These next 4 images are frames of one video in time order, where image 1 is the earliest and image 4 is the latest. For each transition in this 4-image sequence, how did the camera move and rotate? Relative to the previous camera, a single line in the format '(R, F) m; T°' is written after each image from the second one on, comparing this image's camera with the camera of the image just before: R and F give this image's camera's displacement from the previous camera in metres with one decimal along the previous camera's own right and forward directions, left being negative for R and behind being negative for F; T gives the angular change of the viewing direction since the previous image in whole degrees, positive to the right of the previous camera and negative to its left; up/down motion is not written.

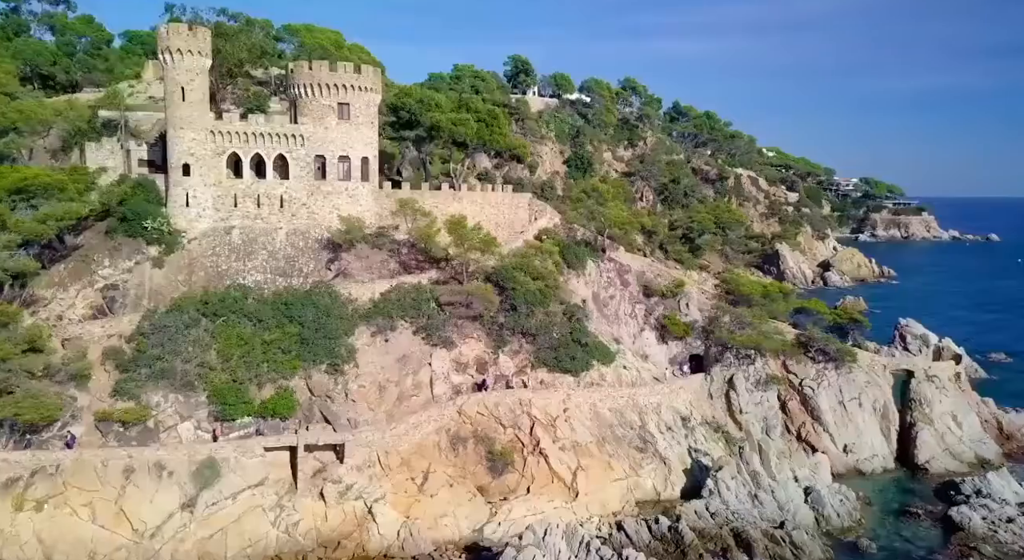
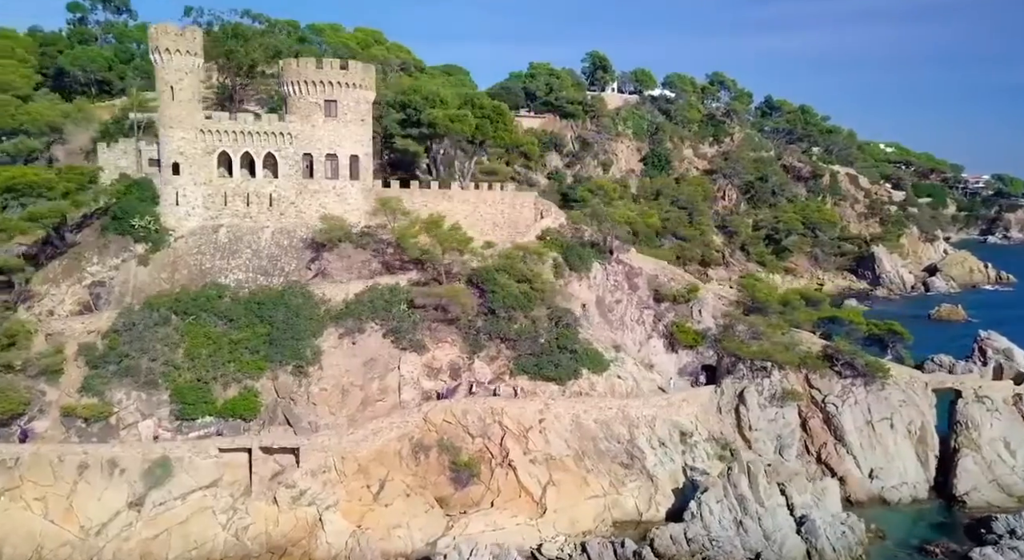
(+4.9, +1.8) m; -8°
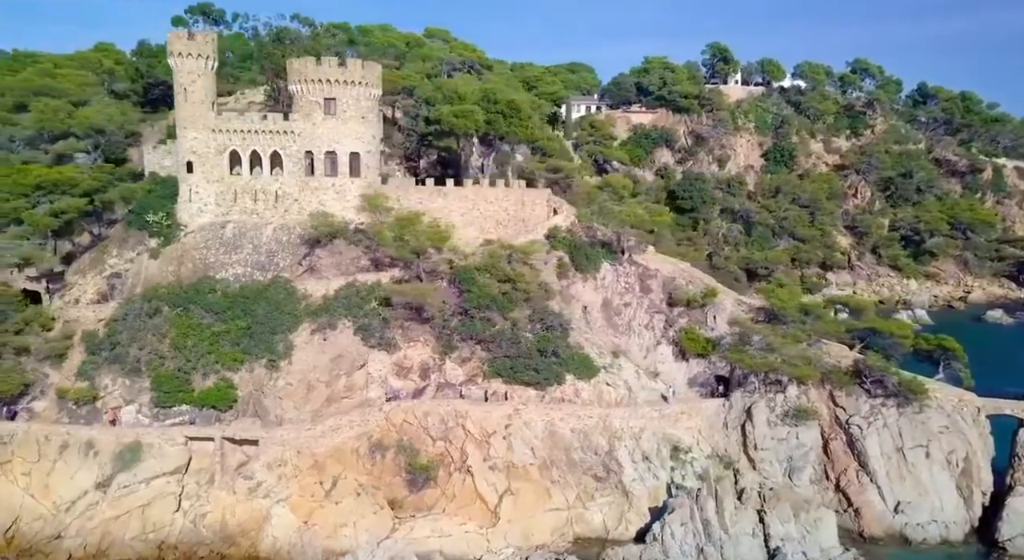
(+6.7, +1.7) m; -12°
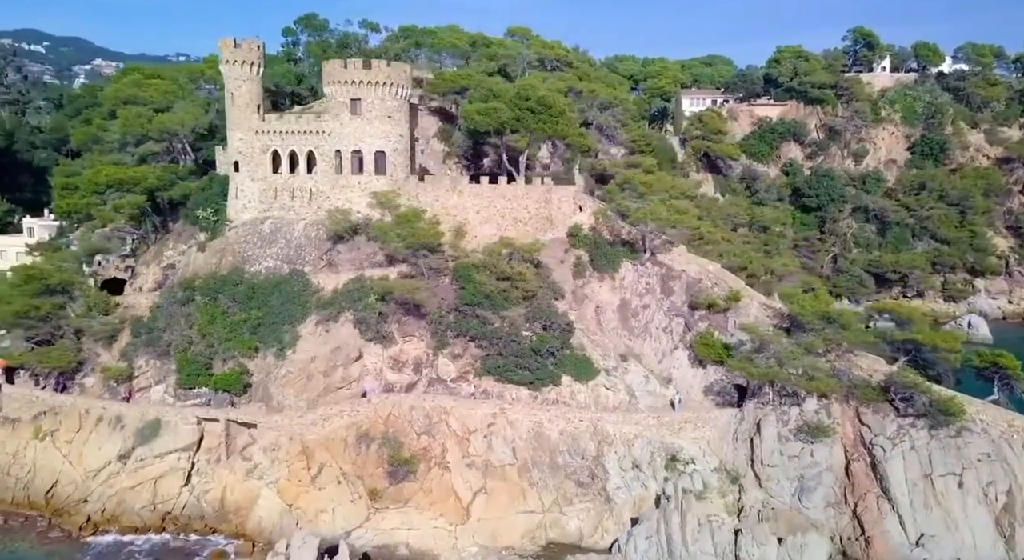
(+6.4, +0.9) m; -12°
